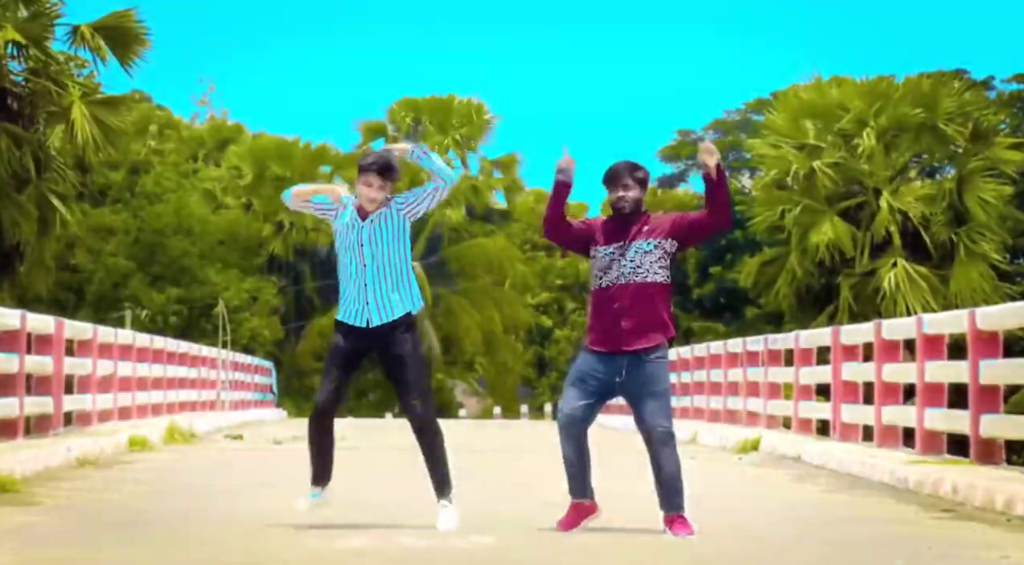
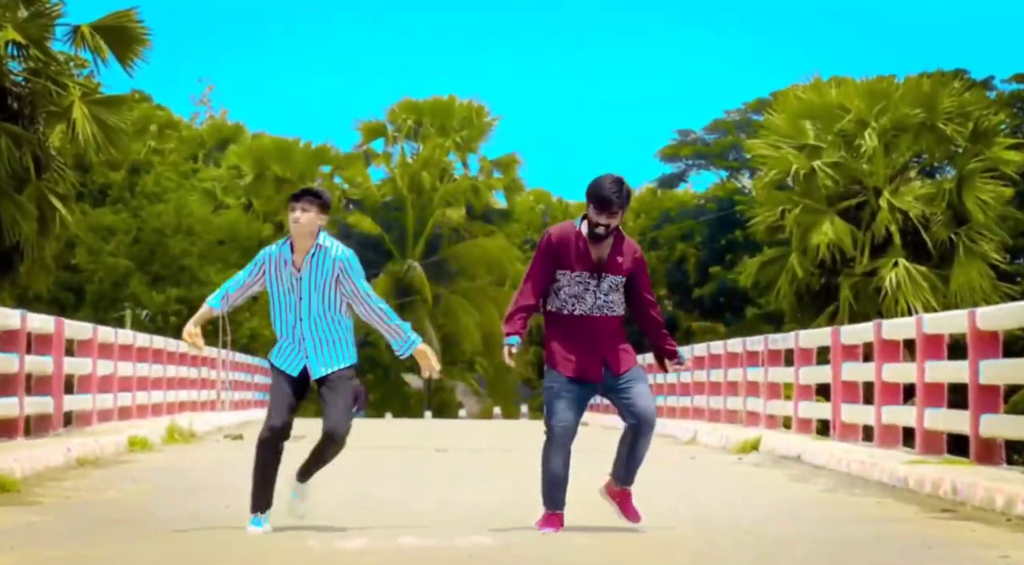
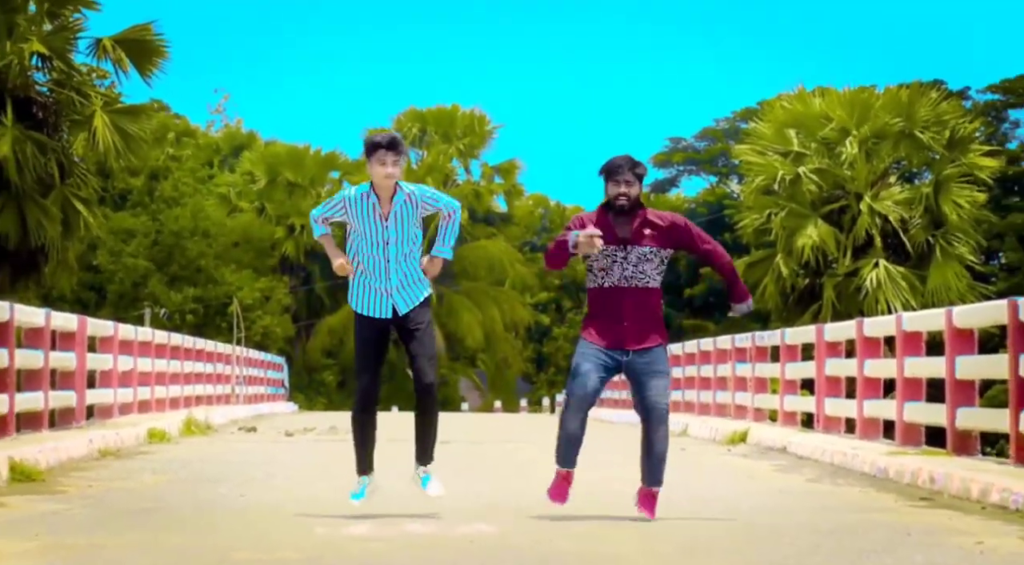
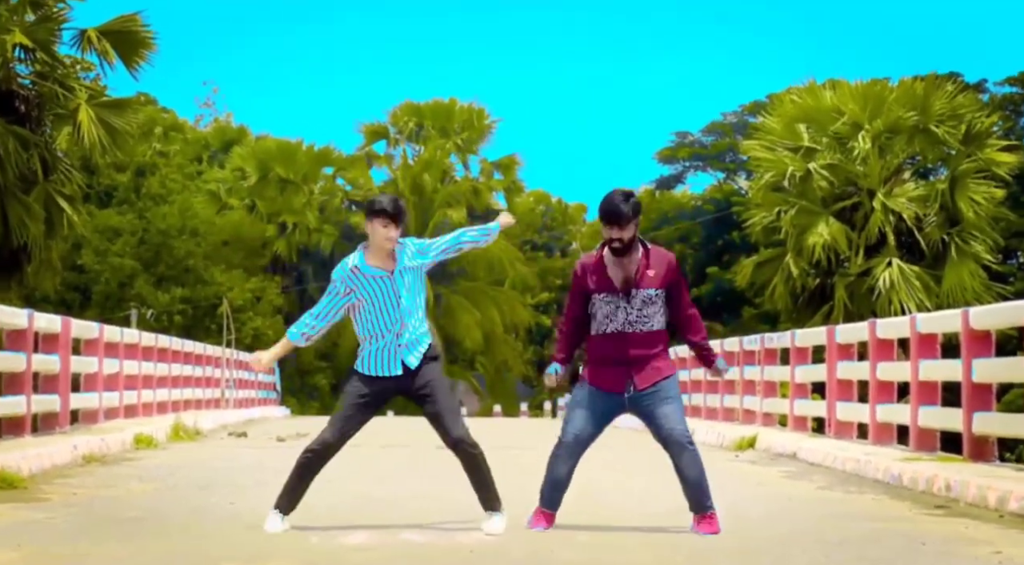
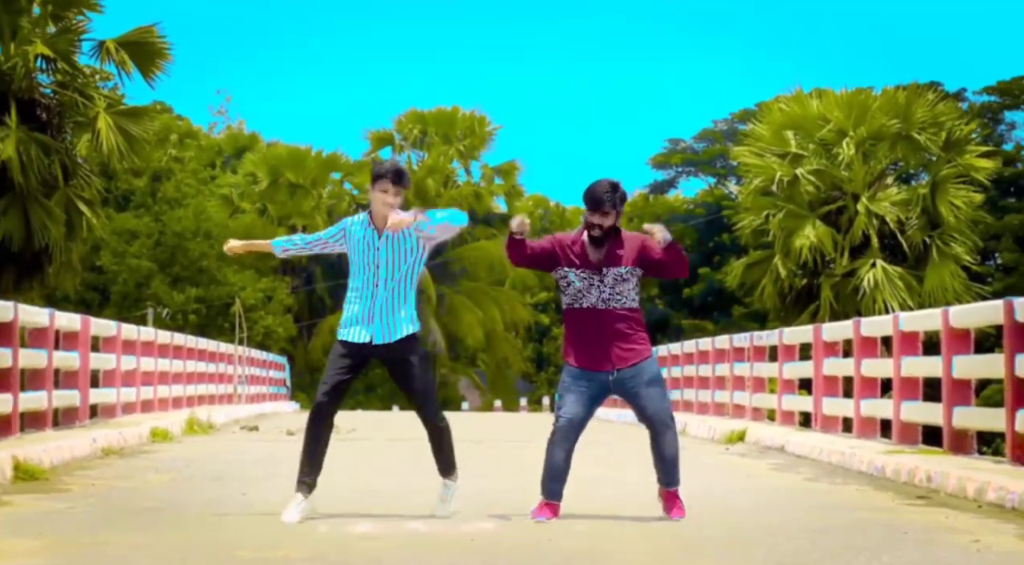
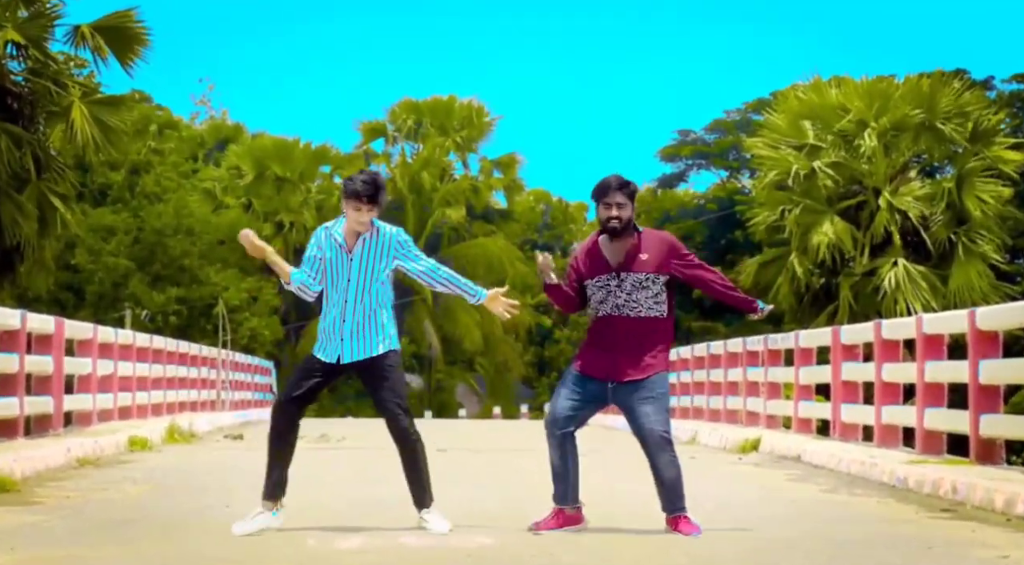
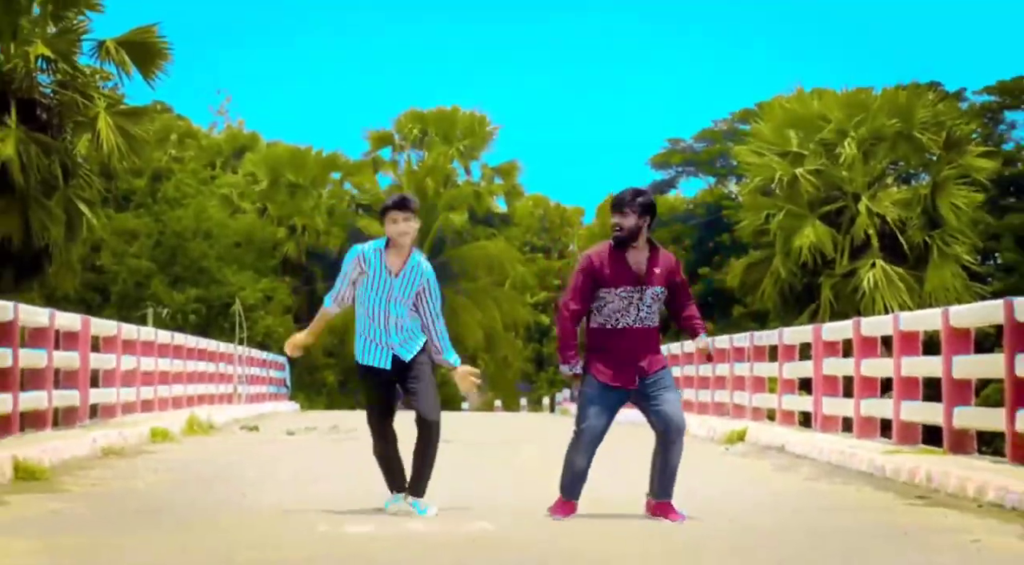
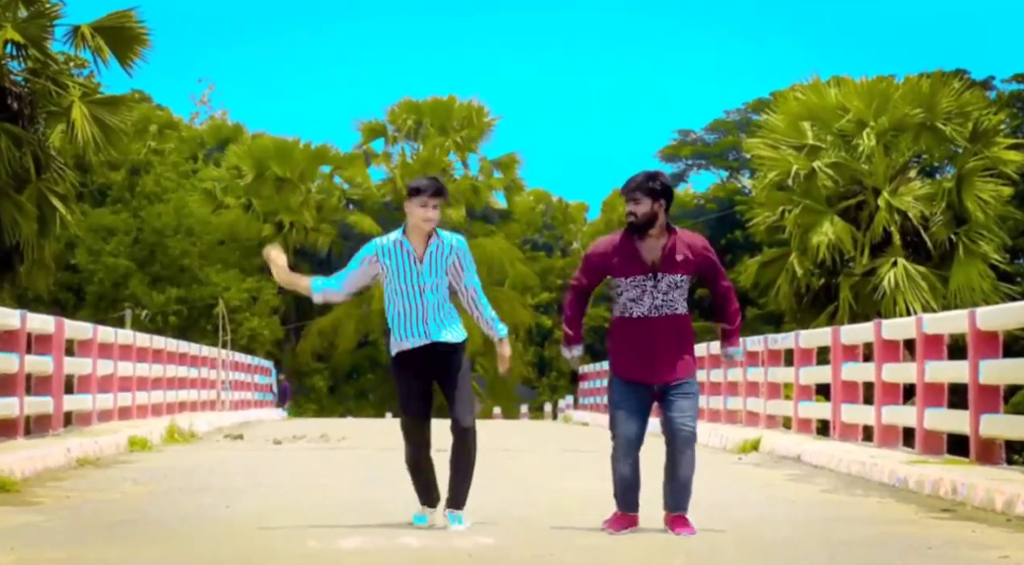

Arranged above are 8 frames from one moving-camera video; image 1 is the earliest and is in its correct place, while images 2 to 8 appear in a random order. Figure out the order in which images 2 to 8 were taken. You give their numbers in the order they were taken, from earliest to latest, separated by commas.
7, 2, 8, 5, 4, 3, 6
